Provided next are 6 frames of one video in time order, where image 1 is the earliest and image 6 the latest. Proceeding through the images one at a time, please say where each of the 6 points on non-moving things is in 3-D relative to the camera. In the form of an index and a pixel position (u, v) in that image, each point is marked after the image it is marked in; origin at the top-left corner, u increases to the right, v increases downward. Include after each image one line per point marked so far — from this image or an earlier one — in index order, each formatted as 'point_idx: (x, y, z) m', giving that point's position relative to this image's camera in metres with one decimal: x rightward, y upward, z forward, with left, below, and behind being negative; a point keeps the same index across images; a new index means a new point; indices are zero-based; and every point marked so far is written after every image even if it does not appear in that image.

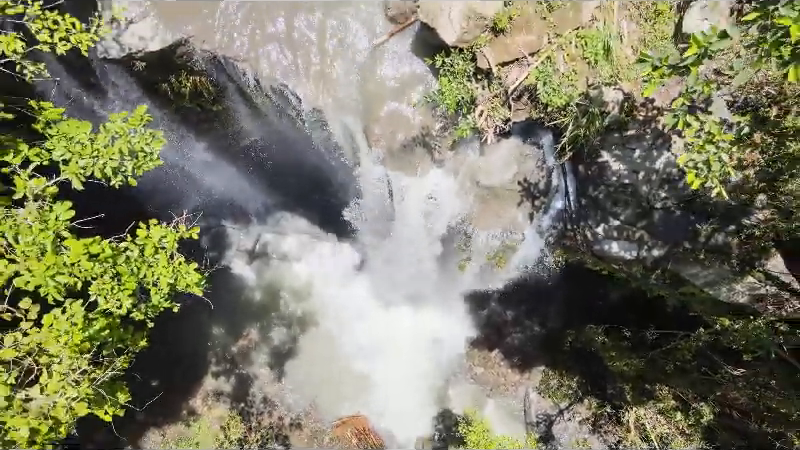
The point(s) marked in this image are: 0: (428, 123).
0: (+1.0, +3.5, +7.6) m
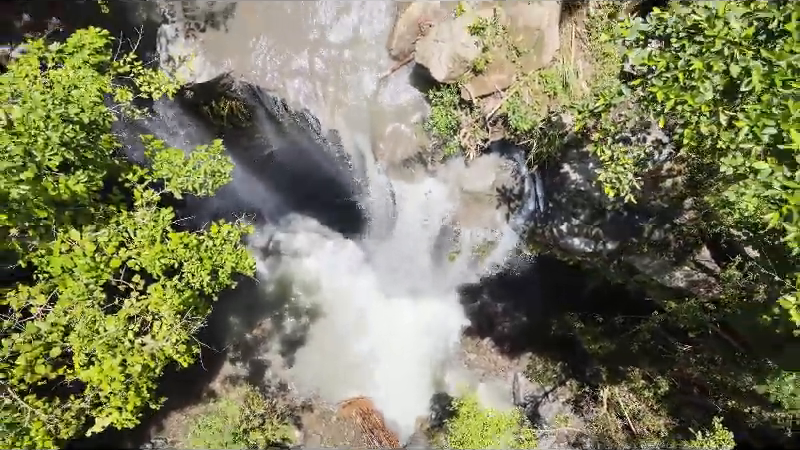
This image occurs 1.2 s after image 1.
0: (+1.0, +3.5, +9.3) m
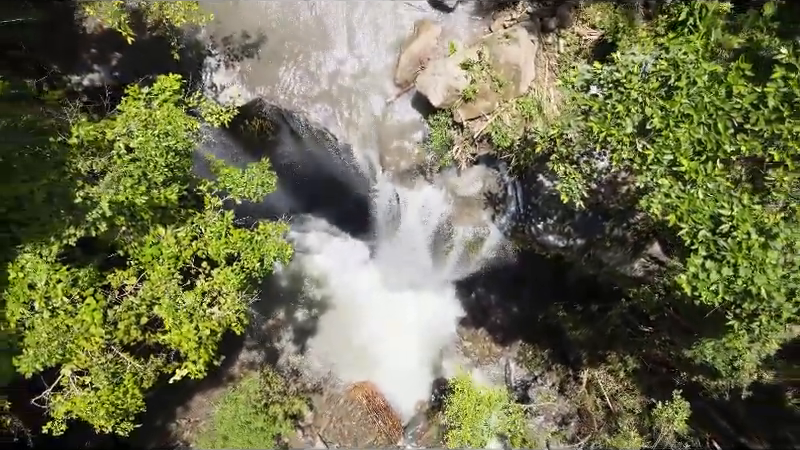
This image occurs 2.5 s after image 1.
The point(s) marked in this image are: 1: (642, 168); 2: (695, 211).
0: (+1.2, +3.6, +11.1) m
1: (+7.4, +1.7, +6.7) m
2: (+8.5, +0.4, +6.3) m
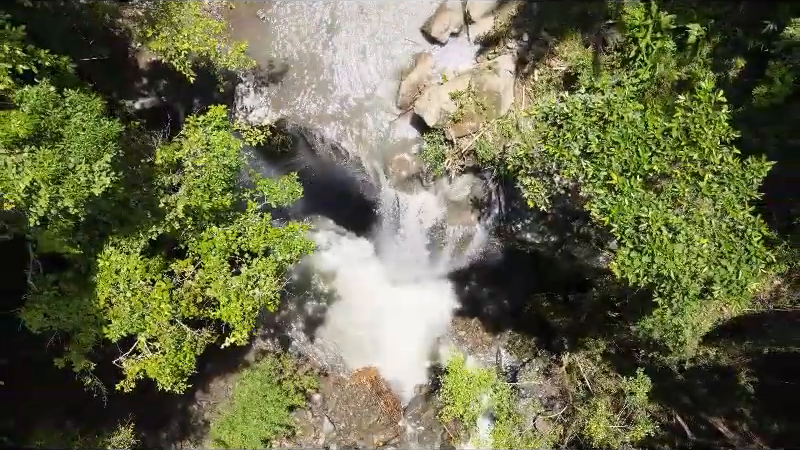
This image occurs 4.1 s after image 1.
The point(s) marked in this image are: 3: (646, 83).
0: (+1.2, +3.6, +13.1) m
1: (+7.4, +1.7, +8.7) m
2: (+8.5, +0.5, +8.3) m
3: (+12.2, +7.0, +10.6) m
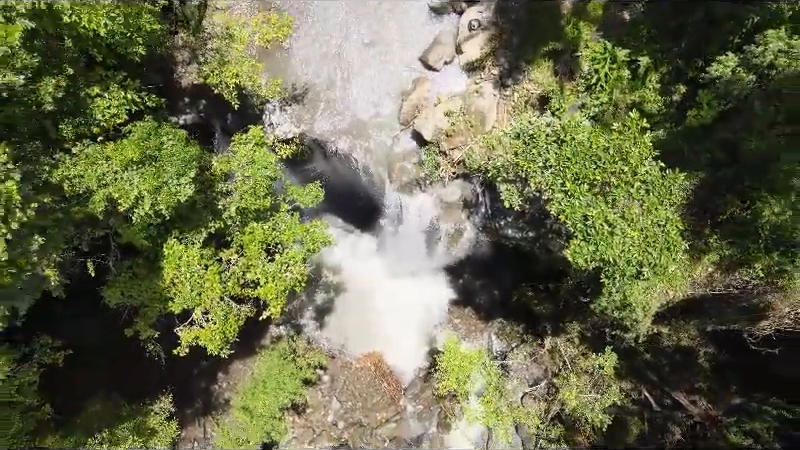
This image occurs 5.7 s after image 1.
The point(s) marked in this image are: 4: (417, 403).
0: (+1.3, +3.8, +15.5) m
1: (+7.5, +1.9, +11.1) m
2: (+8.6, +0.6, +10.7) m
3: (+12.3, +7.2, +13.0) m
4: (+1.5, -15.4, +18.8) m
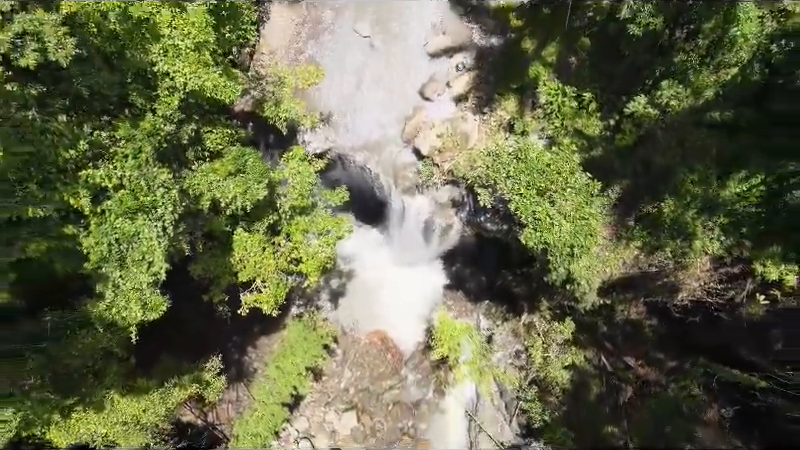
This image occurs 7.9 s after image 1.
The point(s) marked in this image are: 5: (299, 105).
0: (+1.6, +4.2, +19.9) m
1: (+7.8, +2.4, +15.5) m
2: (+8.9, +1.1, +15.1) m
3: (+12.6, +7.7, +17.4) m
4: (+1.7, -15.0, +23.2) m
5: (-8.8, +10.2, +18.1) m
